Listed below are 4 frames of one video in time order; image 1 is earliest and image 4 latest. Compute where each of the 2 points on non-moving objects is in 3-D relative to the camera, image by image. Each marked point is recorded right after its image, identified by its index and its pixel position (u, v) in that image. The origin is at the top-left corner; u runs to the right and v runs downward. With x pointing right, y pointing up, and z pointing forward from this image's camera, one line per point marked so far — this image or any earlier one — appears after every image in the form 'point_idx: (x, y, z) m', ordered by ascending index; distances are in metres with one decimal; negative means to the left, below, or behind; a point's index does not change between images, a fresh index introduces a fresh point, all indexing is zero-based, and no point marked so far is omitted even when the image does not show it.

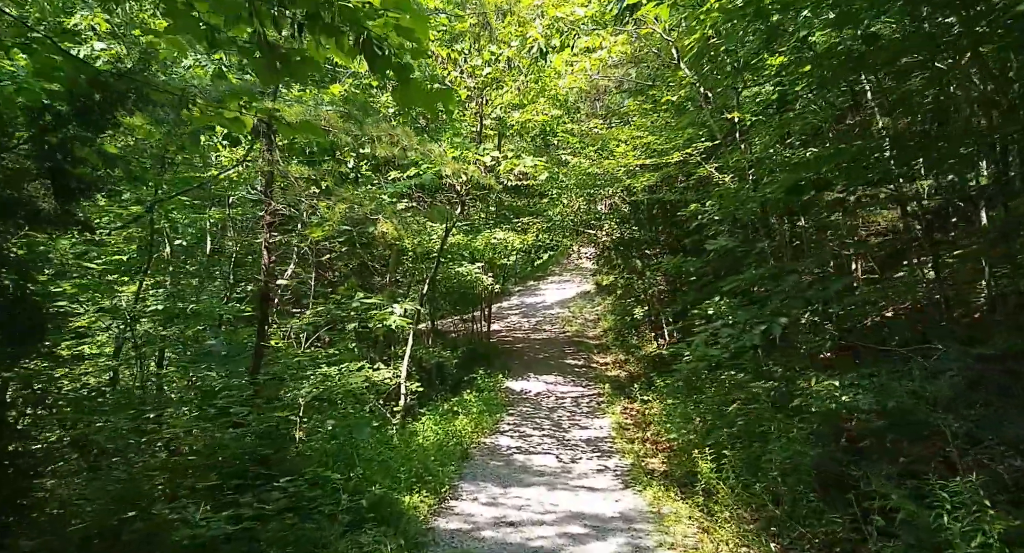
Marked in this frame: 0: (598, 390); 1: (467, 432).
0: (+1.7, -2.3, +14.5) m
1: (-0.6, -2.2, +10.1) m
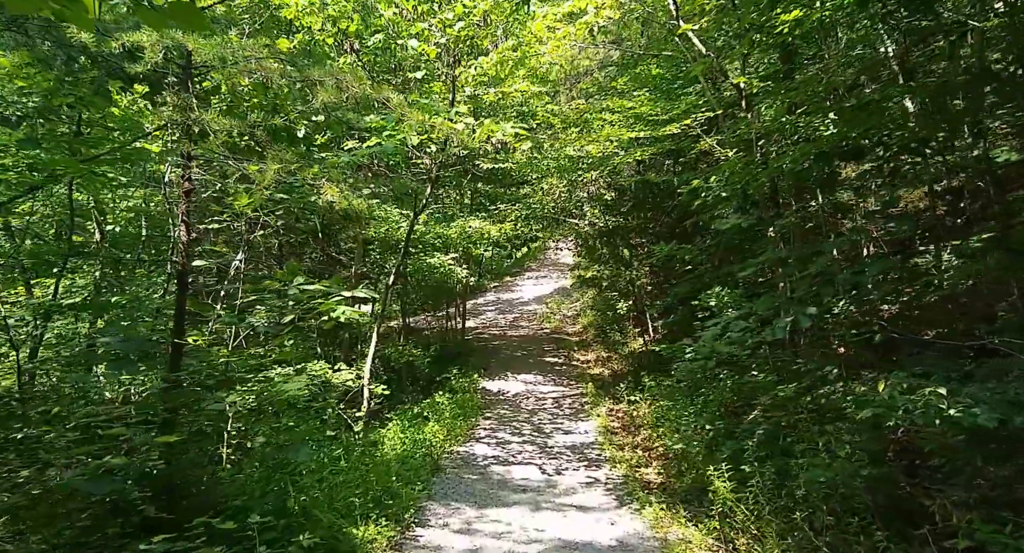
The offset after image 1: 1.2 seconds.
0: (+1.3, -2.1, +13.5) m
1: (-0.9, -2.1, +9.0) m
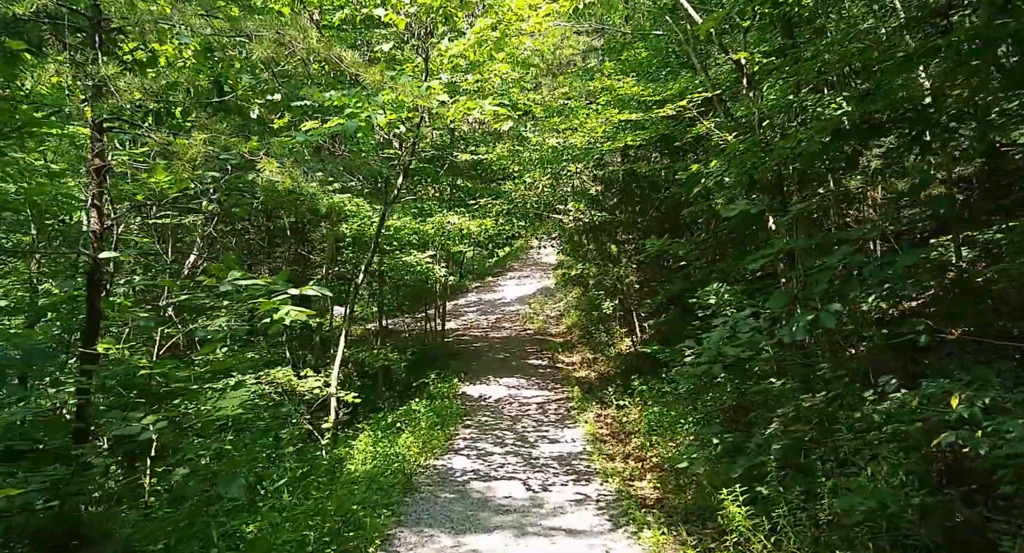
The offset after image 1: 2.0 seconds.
0: (+1.0, -2.1, +12.8) m
1: (-1.1, -2.0, +8.2) m
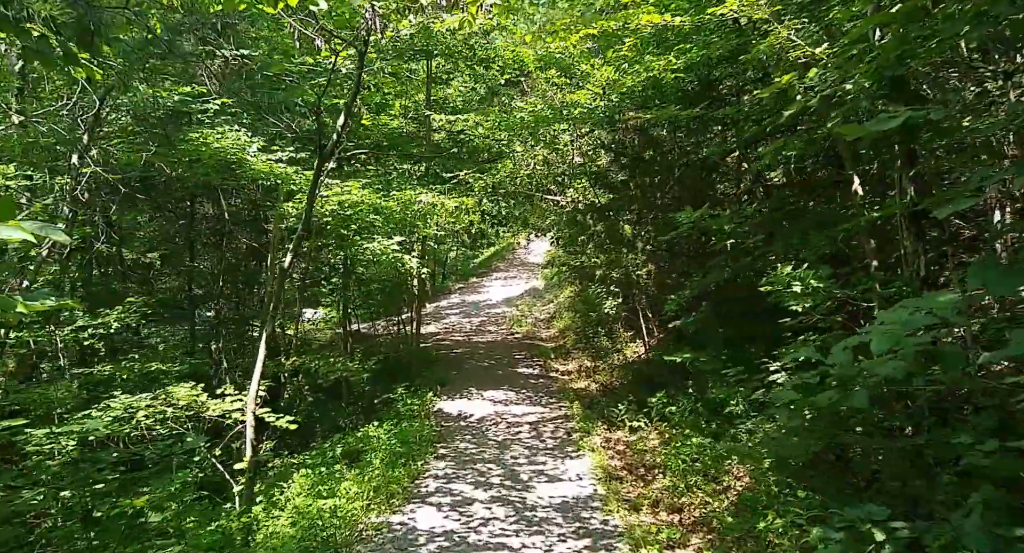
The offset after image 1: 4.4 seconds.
0: (+0.8, -2.0, +10.4) m
1: (-1.2, -1.9, +5.8) m
